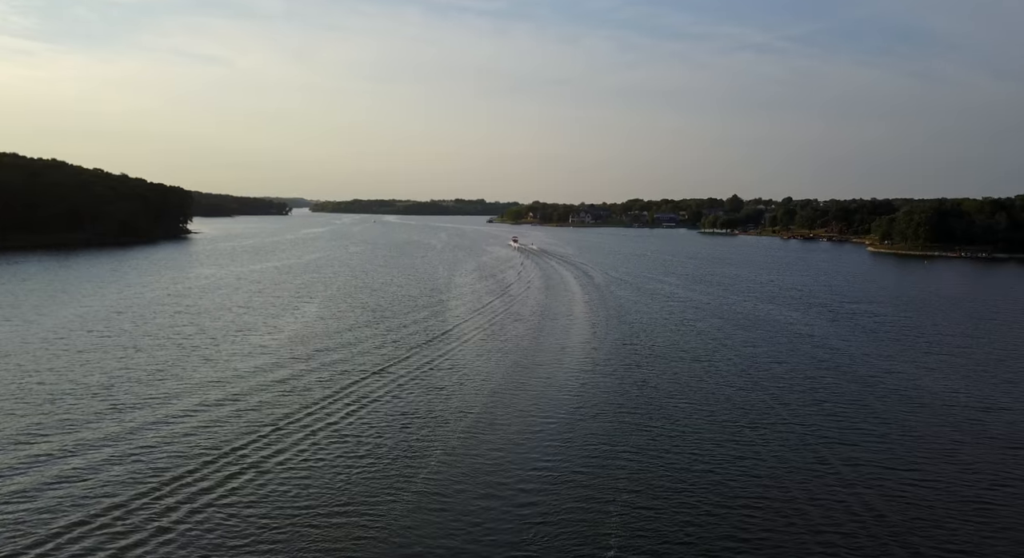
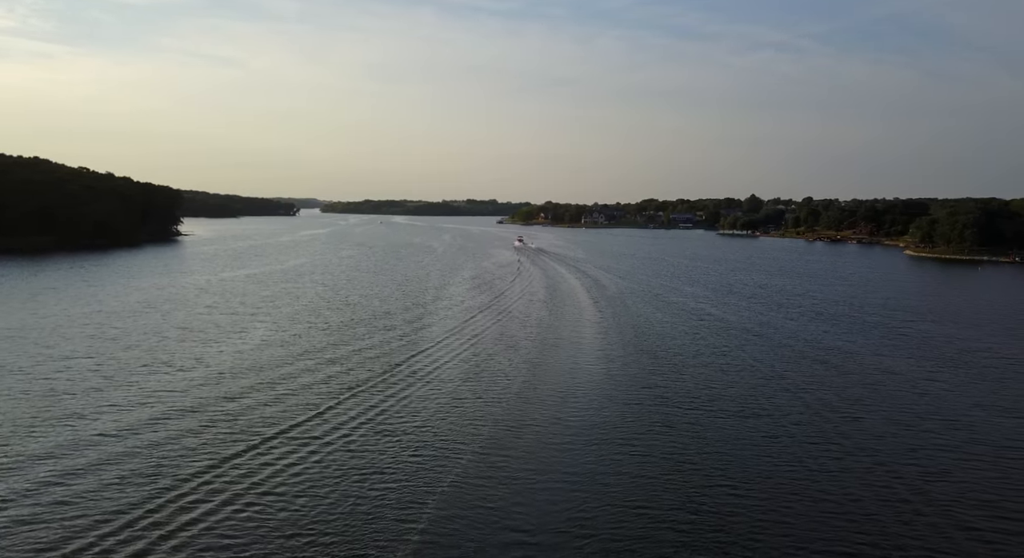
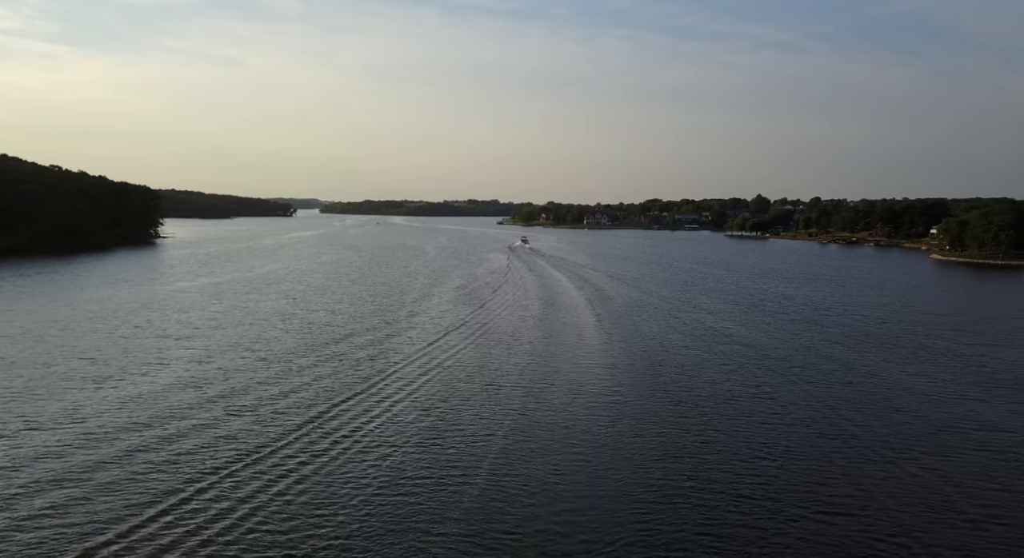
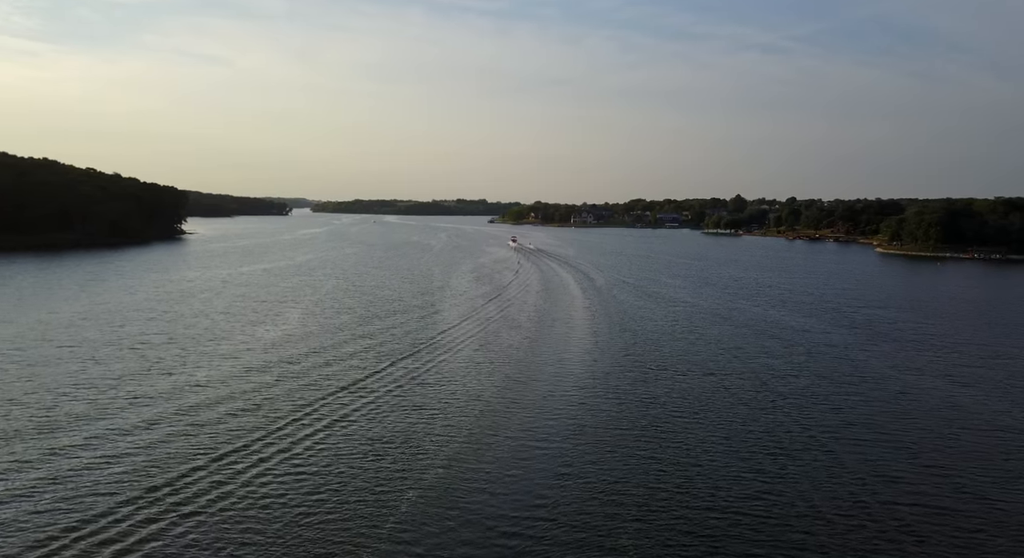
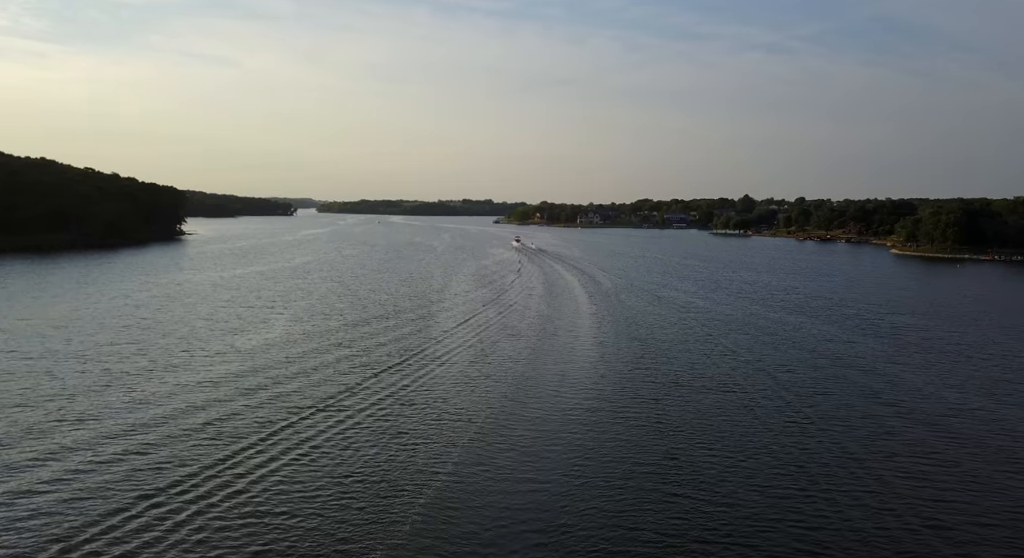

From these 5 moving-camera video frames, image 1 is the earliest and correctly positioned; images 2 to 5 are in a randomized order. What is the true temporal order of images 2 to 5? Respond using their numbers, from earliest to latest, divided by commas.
4, 5, 2, 3
